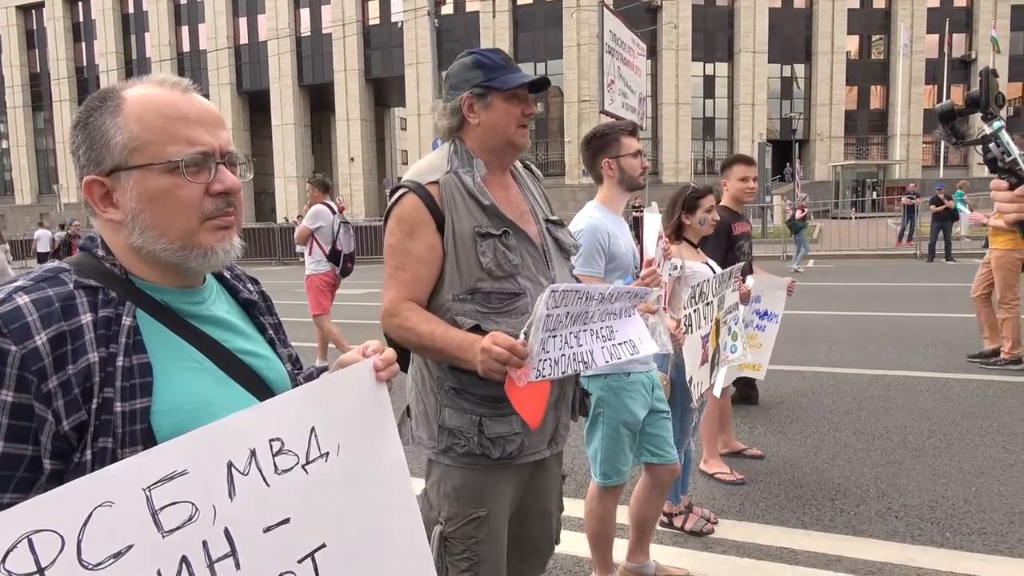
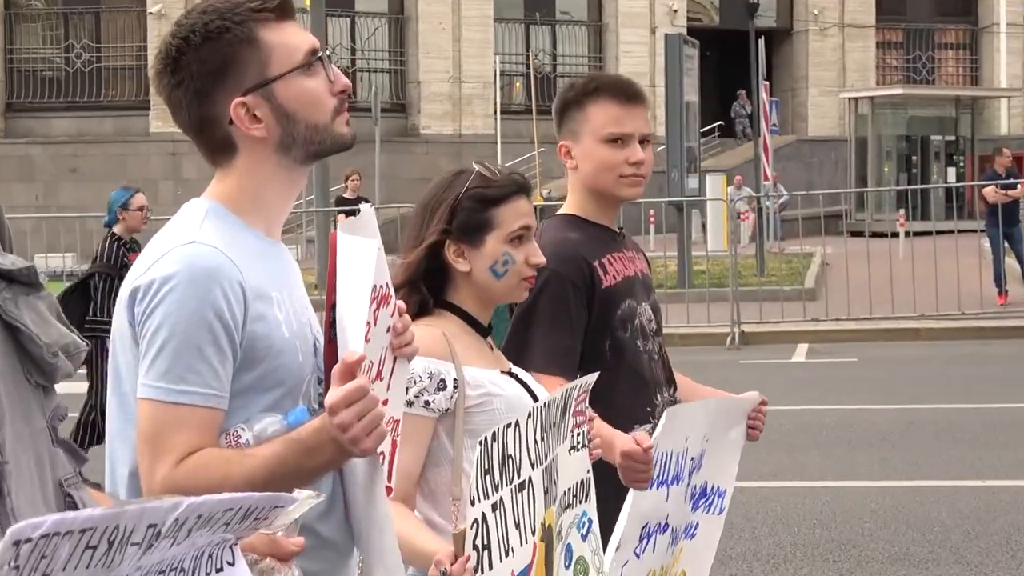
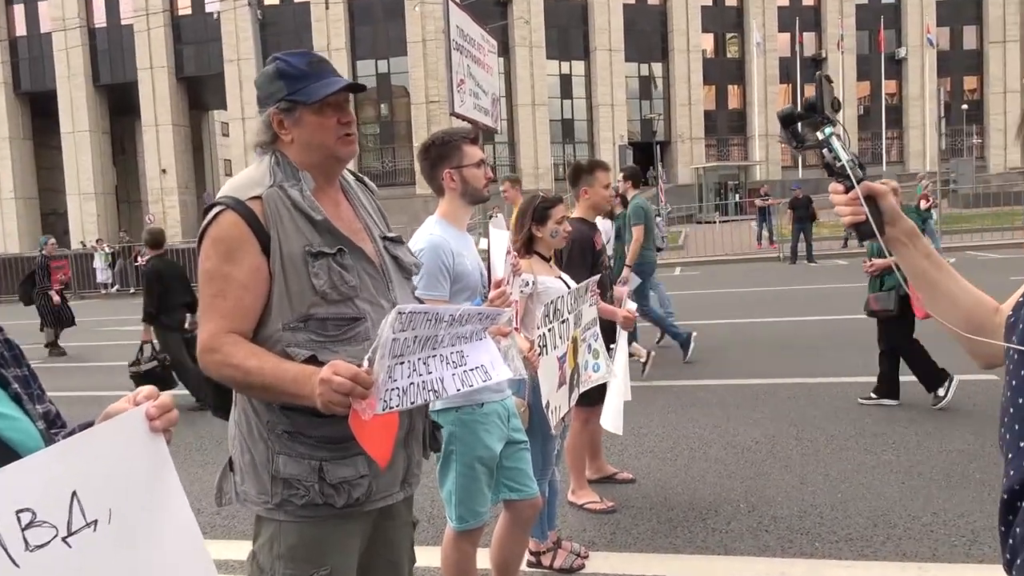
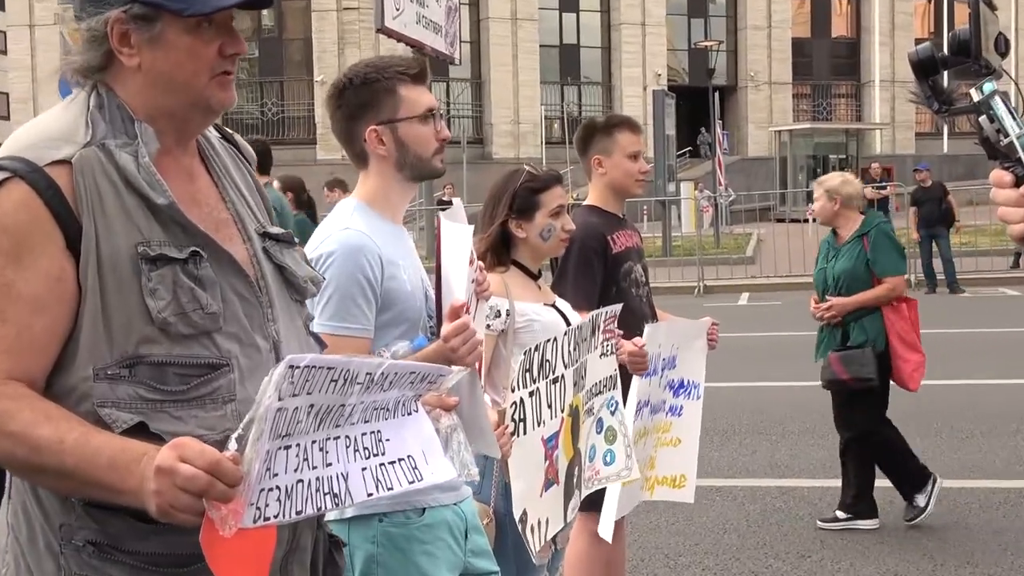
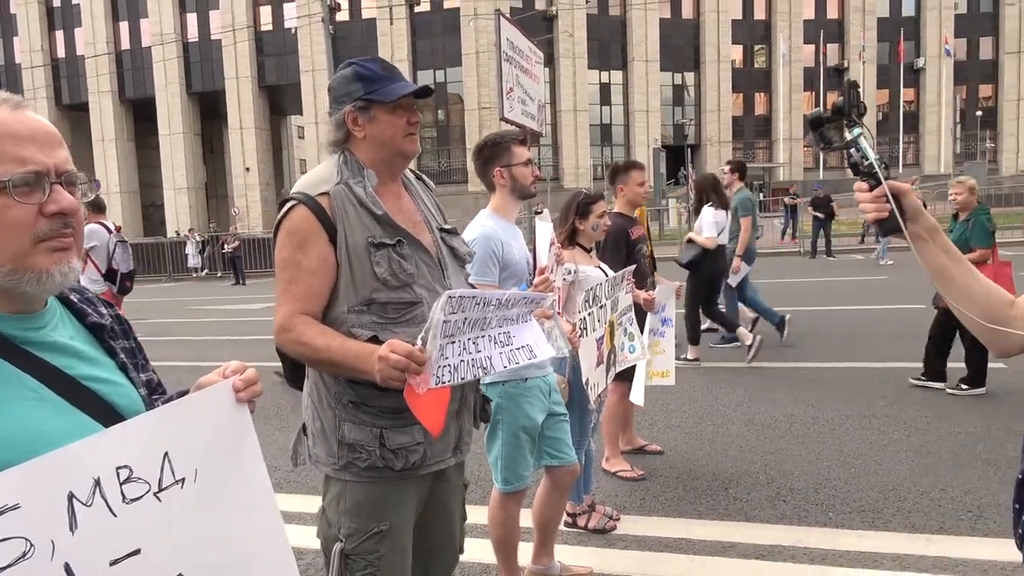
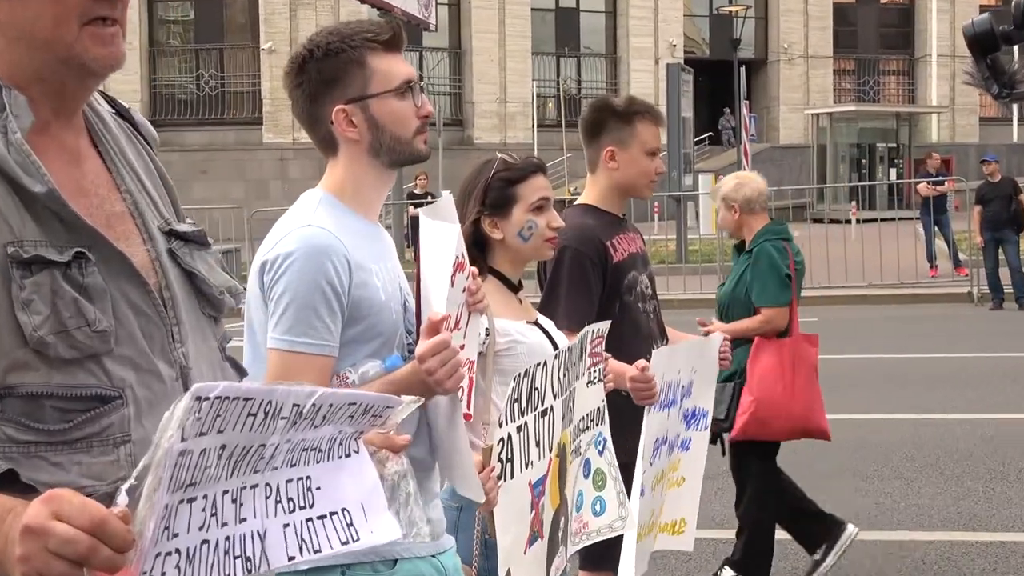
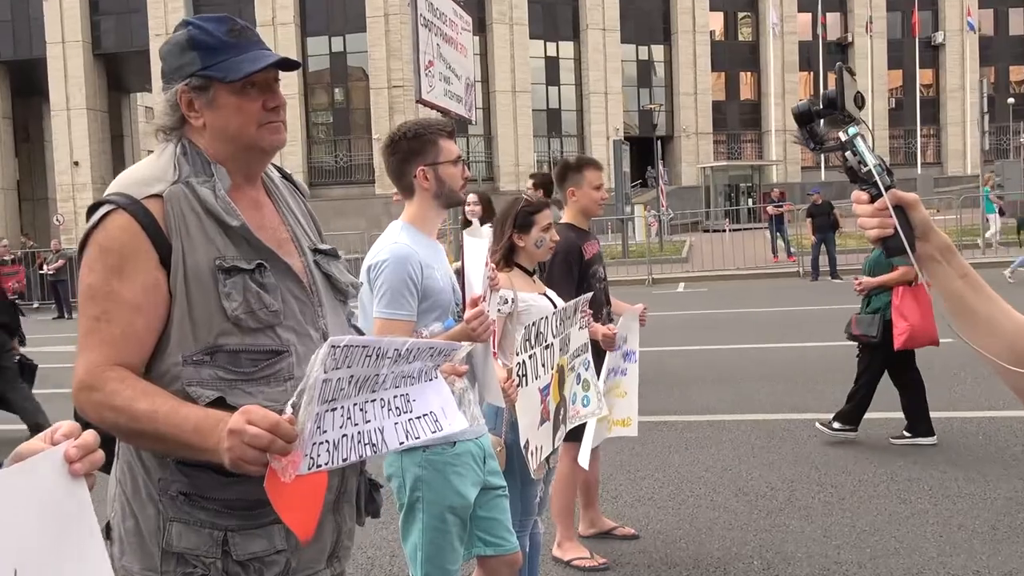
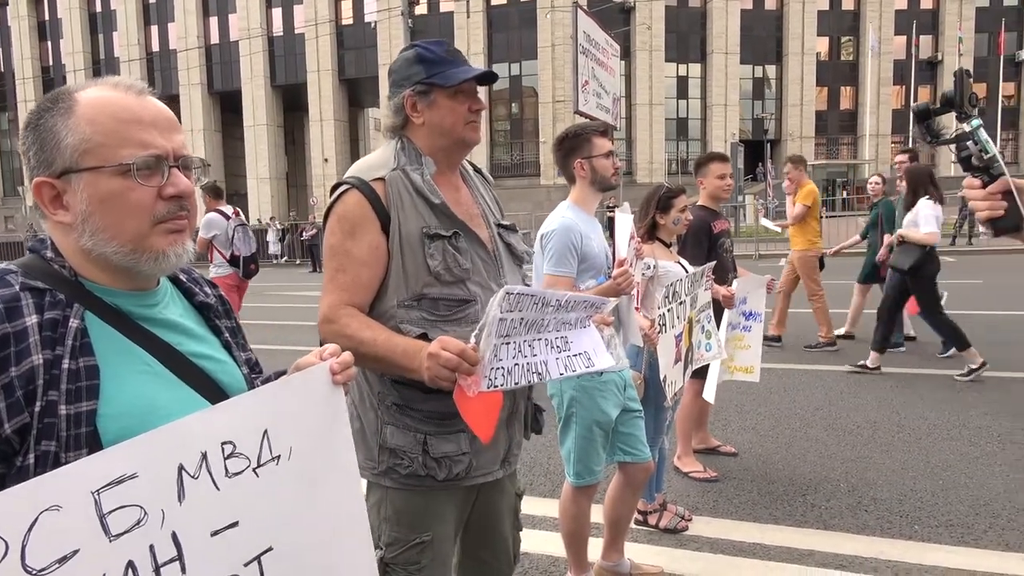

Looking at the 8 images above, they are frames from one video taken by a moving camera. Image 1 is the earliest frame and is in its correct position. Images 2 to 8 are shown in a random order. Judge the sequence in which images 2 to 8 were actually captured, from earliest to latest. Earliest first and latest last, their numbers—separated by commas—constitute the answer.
8, 5, 3, 7, 4, 6, 2
